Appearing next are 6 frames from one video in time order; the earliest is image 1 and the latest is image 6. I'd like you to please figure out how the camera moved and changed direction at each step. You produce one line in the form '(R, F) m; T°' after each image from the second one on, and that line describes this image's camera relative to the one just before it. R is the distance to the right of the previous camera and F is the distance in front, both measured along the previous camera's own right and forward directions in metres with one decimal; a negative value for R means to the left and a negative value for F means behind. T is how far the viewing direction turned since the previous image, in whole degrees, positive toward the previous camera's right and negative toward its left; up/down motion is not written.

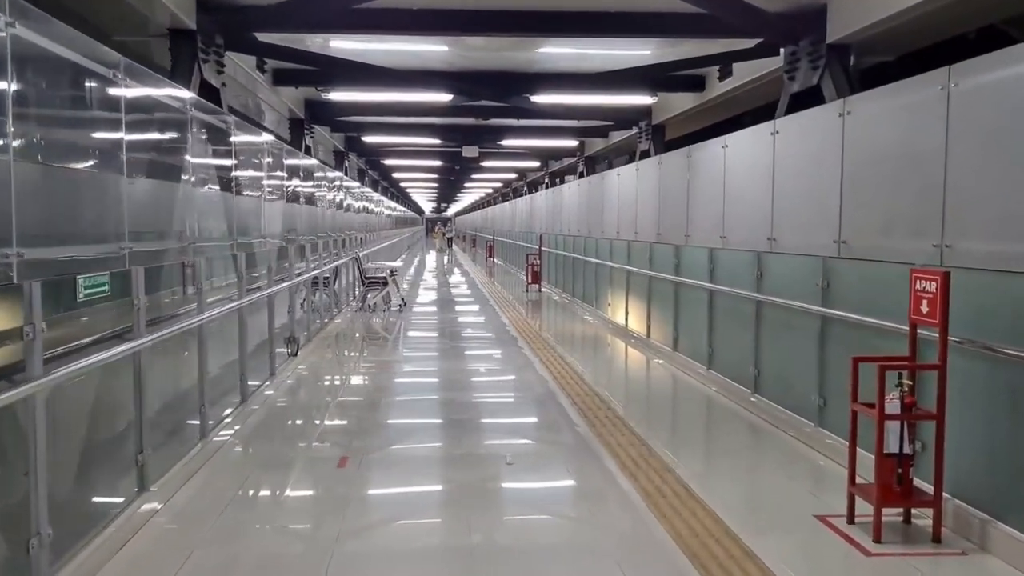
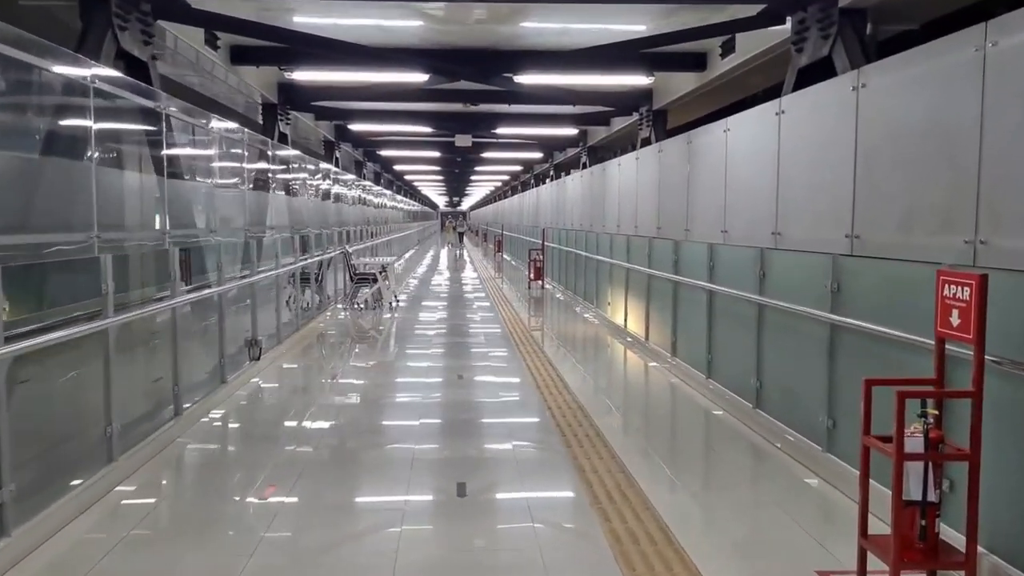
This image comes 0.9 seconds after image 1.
(+0.2, +0.6) m; -1°
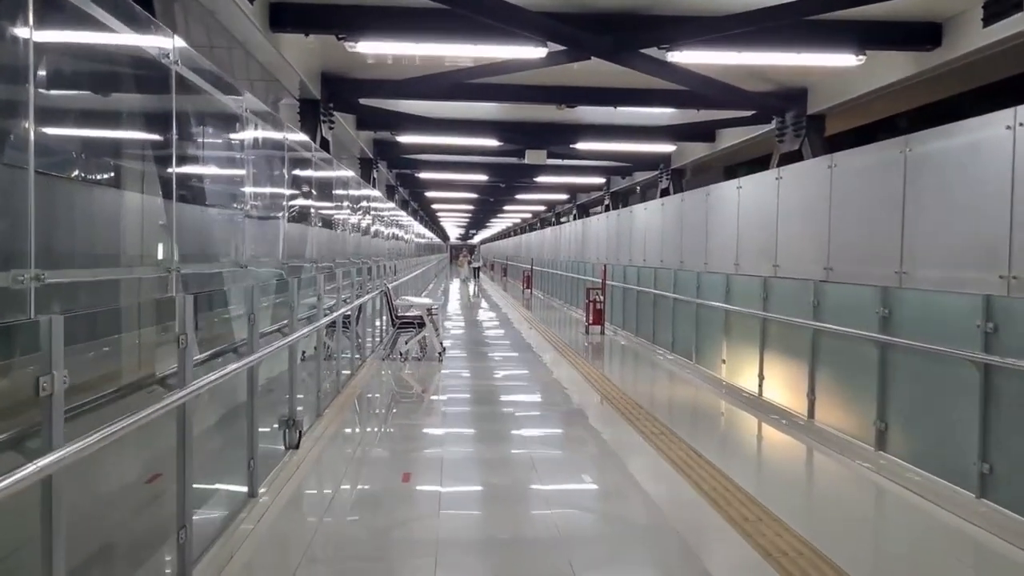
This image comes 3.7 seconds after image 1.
(-0.6, +1.7) m; 0°
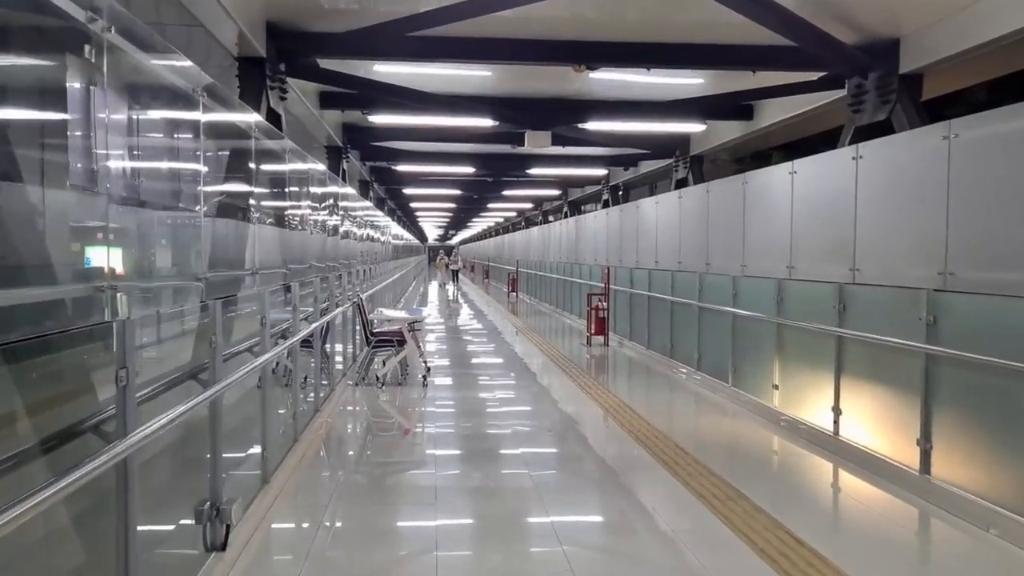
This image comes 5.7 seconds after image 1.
(-0.1, +1.3) m; +1°
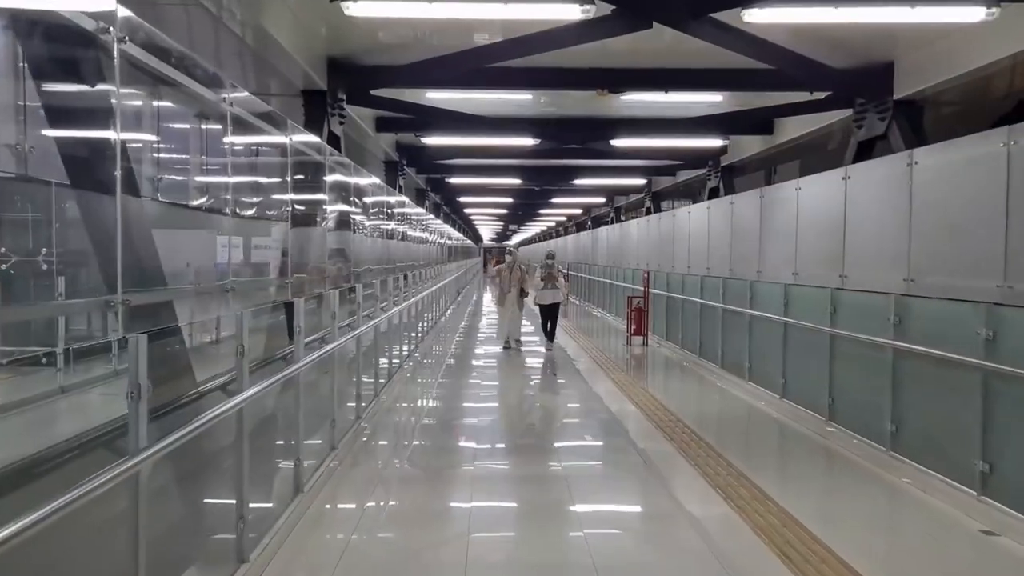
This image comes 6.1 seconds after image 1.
(+0.1, -0.7) m; -3°
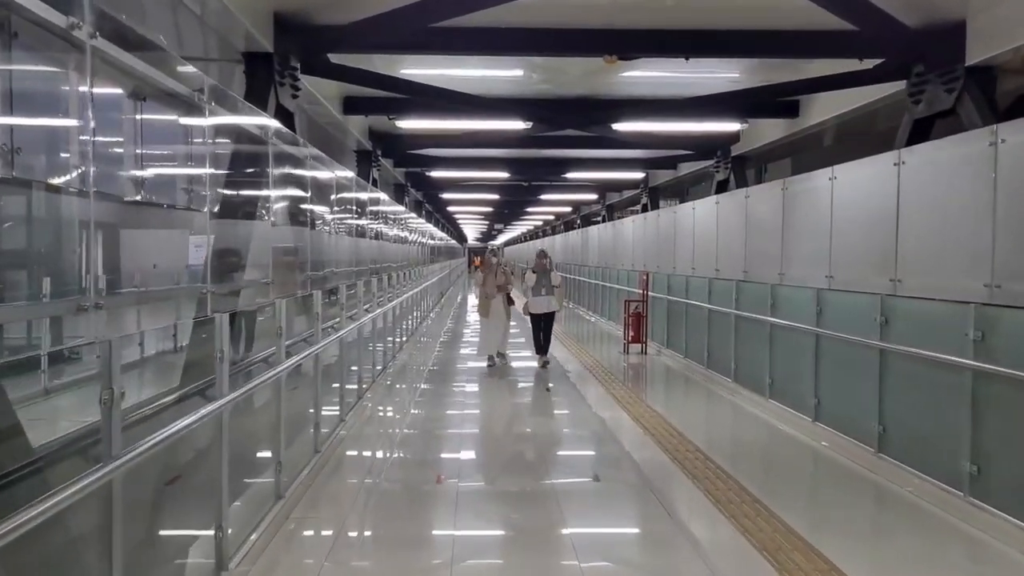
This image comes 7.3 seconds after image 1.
(0.0, +0.9) m; +1°
